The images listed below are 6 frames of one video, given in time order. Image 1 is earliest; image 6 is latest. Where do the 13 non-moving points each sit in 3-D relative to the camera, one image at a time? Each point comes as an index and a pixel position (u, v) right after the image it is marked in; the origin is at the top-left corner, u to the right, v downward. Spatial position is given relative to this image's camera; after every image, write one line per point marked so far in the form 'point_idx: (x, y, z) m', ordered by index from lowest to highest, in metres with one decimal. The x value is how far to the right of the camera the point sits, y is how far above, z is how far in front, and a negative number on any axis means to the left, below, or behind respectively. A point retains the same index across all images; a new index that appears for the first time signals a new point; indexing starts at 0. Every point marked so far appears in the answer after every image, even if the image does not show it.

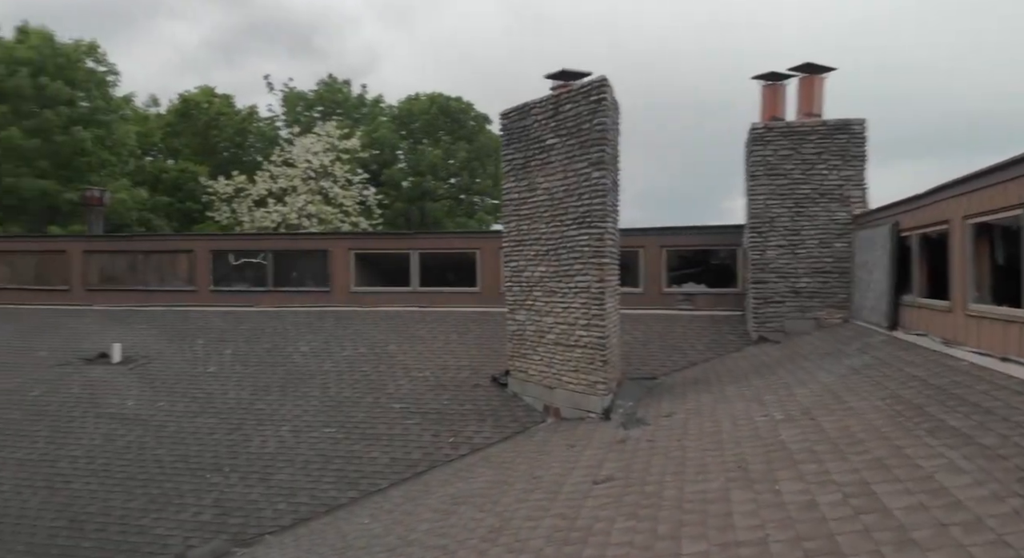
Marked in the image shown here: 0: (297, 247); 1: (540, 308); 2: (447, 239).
0: (-4.7, +0.7, +14.2) m
1: (+0.4, -0.4, +9.5) m
2: (-1.4, +0.9, +13.7) m
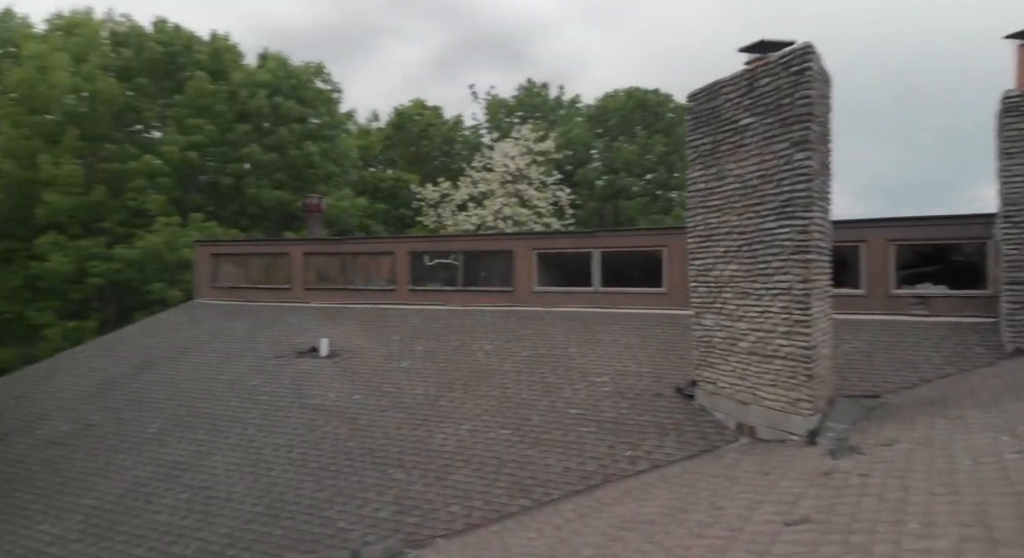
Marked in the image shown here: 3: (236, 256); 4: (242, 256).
0: (-0.7, +0.7, +14.6) m
1: (+2.8, -0.4, +8.5) m
2: (+2.4, +0.9, +13.0) m
3: (-7.3, +0.6, +17.2) m
4: (-7.1, +0.6, +17.1) m
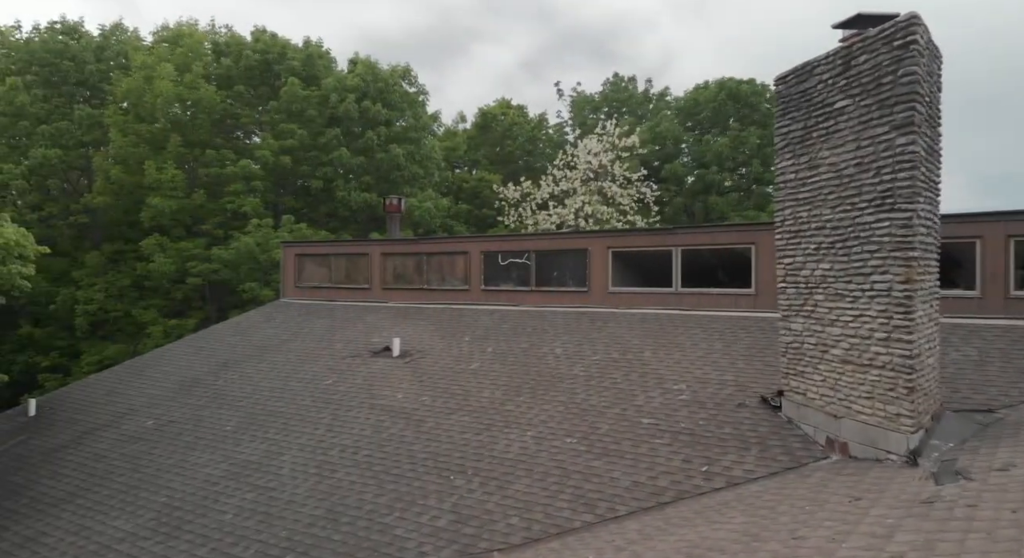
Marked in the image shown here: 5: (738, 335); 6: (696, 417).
0: (+1.0, +0.7, +14.1) m
1: (+3.6, -0.4, +7.7) m
2: (+3.8, +0.9, +12.2) m
3: (-5.3, +0.6, +17.7) m
4: (-5.1, +0.6, +17.5) m
5: (+3.8, -1.0, +11.0) m
6: (+2.4, -1.8, +8.7) m
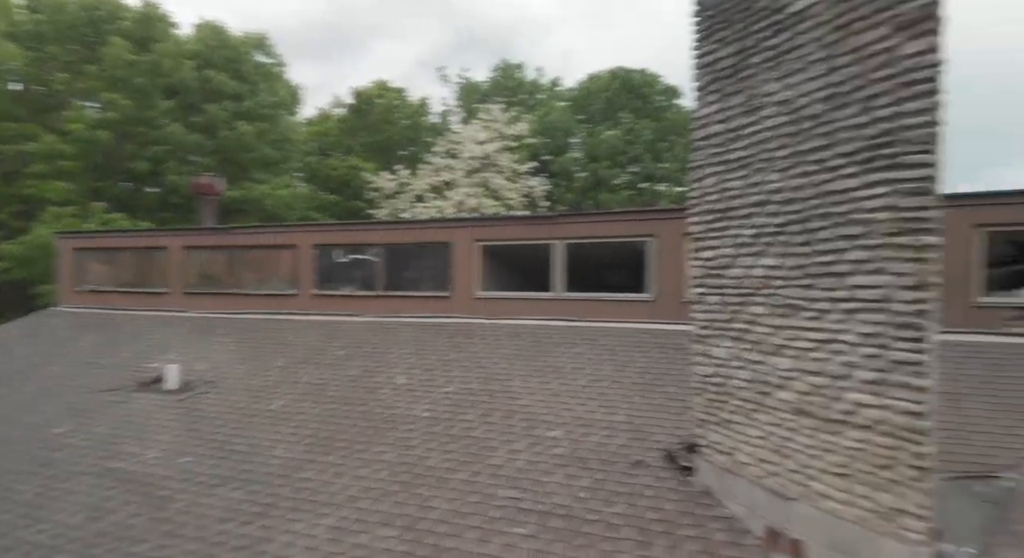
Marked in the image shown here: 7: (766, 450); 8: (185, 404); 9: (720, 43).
0: (-1.7, +0.7, +10.9) m
1: (+1.9, -0.5, +5.0) m
2: (+1.4, +0.8, +9.5) m
3: (-8.4, +0.6, +13.5) m
4: (-8.2, +0.6, +13.4) m
5: (+1.6, -1.0, +8.2) m
6: (+0.6, -1.9, +5.8) m
7: (+1.9, -1.3, +4.9) m
8: (-4.2, -1.6, +8.5) m
9: (+1.7, +2.0, +5.5) m
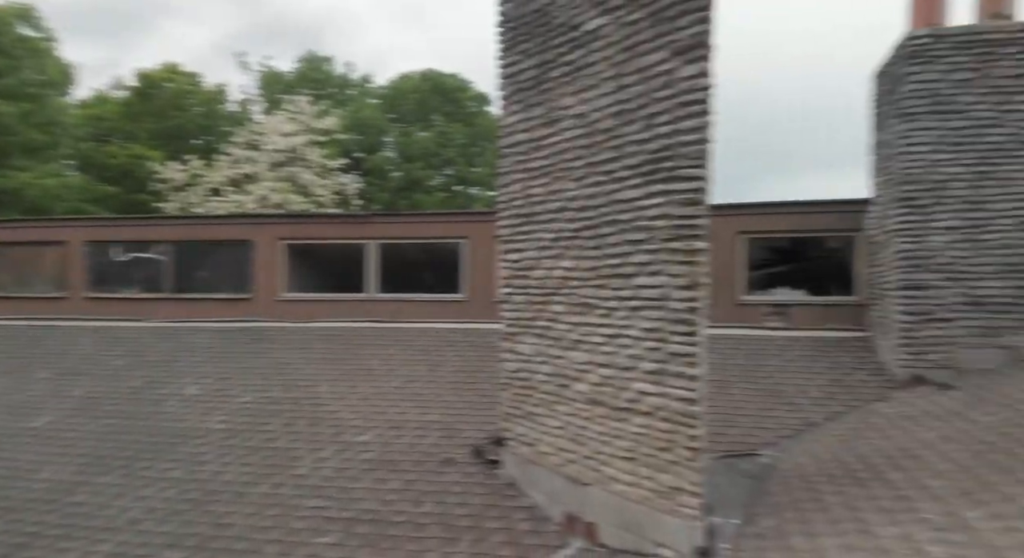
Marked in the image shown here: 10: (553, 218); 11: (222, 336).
0: (-4.7, +0.6, +10.0) m
1: (+0.4, -0.5, +5.2) m
2: (-1.3, +0.8, +9.4) m
3: (-11.8, +0.6, +10.7) m
4: (-11.5, +0.6, +10.6) m
5: (-0.8, -1.0, +8.3) m
6: (-1.1, -1.9, +5.7) m
7: (+0.4, -1.3, +5.2) m
8: (-6.4, -1.6, +7.0) m
9: (+0.1, +2.0, +5.7) m
10: (+0.3, +0.5, +5.3) m
11: (-4.1, -0.8, +9.4) m
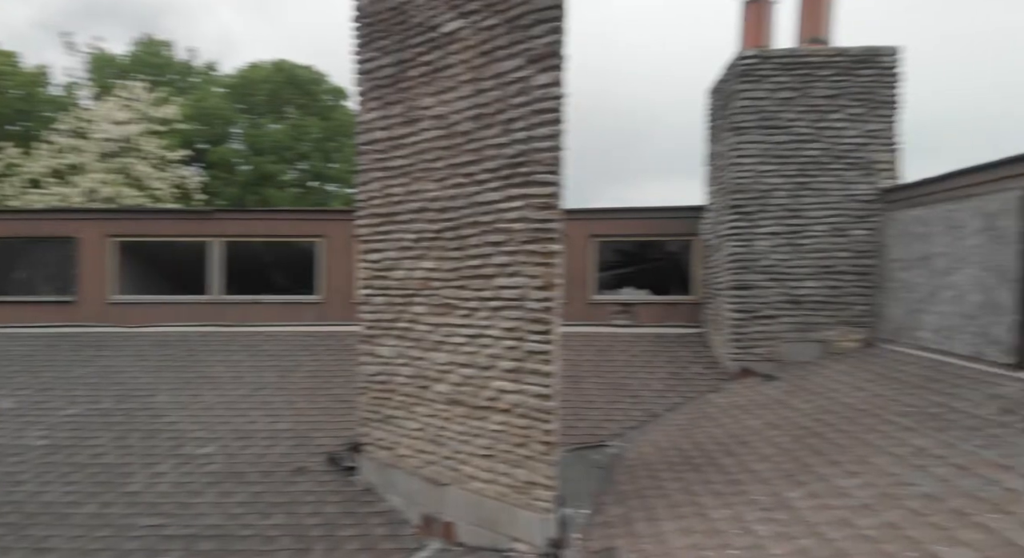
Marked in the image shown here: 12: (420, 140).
0: (-6.7, +0.6, +8.9) m
1: (-0.7, -0.5, +5.2) m
2: (-3.3, +0.8, +9.0) m
3: (-13.8, +0.6, +8.1) m
4: (-13.5, +0.6, +8.1) m
5: (-2.5, -1.0, +8.0) m
6: (-2.3, -1.9, +5.3) m
7: (-0.7, -1.3, +5.1) m
8: (-7.8, -1.6, +5.5) m
9: (-1.2, +2.0, +5.6) m
10: (-0.8, +0.5, +5.3) m
11: (-6.0, -0.8, +8.4) m
12: (-0.7, +1.1, +5.2) m
